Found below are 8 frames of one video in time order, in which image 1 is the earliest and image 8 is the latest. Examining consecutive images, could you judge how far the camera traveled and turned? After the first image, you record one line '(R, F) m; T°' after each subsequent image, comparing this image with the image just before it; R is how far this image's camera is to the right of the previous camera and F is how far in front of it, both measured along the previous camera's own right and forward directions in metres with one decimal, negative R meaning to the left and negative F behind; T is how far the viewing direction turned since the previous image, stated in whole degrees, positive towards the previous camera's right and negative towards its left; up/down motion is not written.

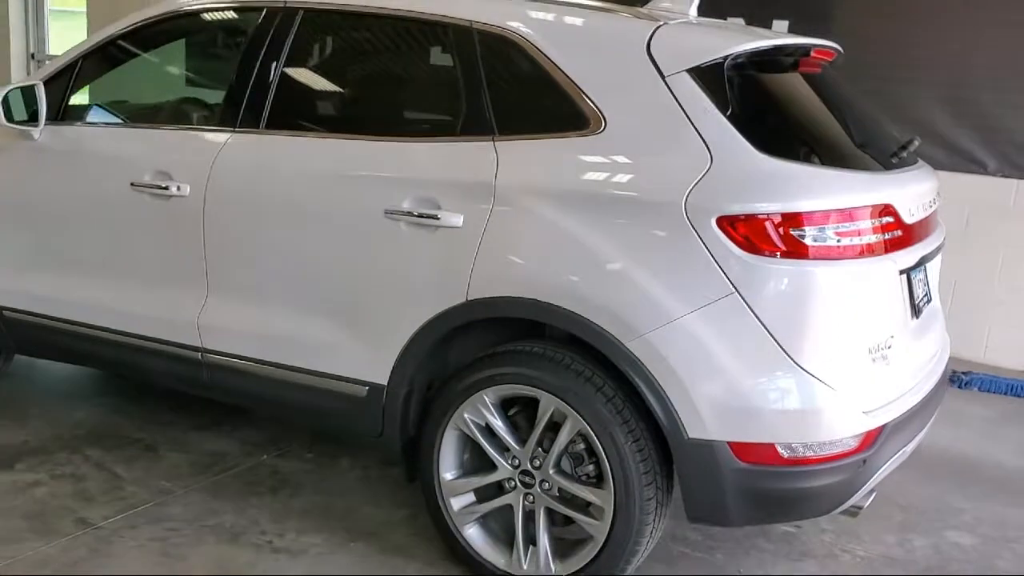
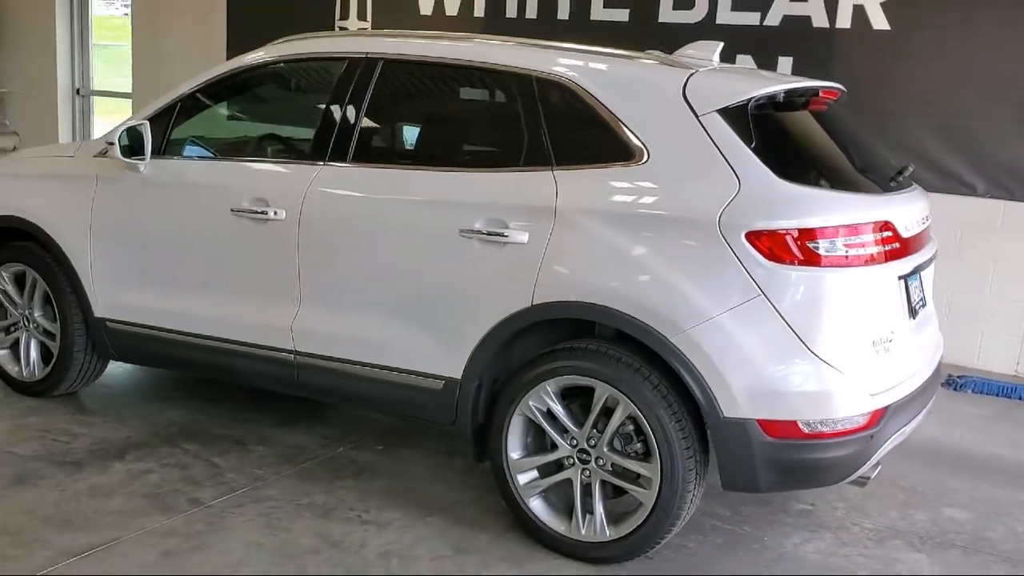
(-0.2, -0.5) m; 0°
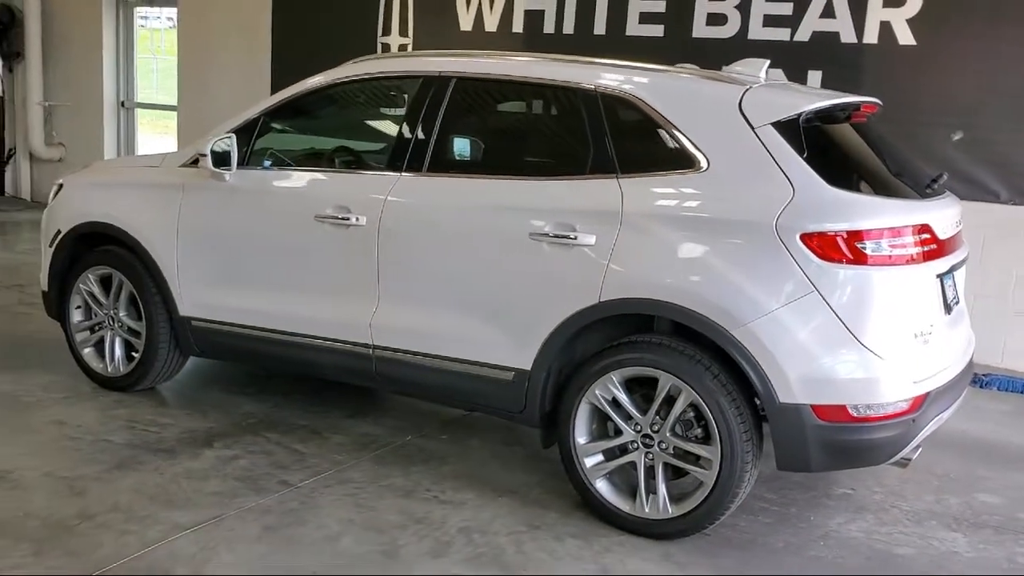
(-0.2, -0.3) m; -1°
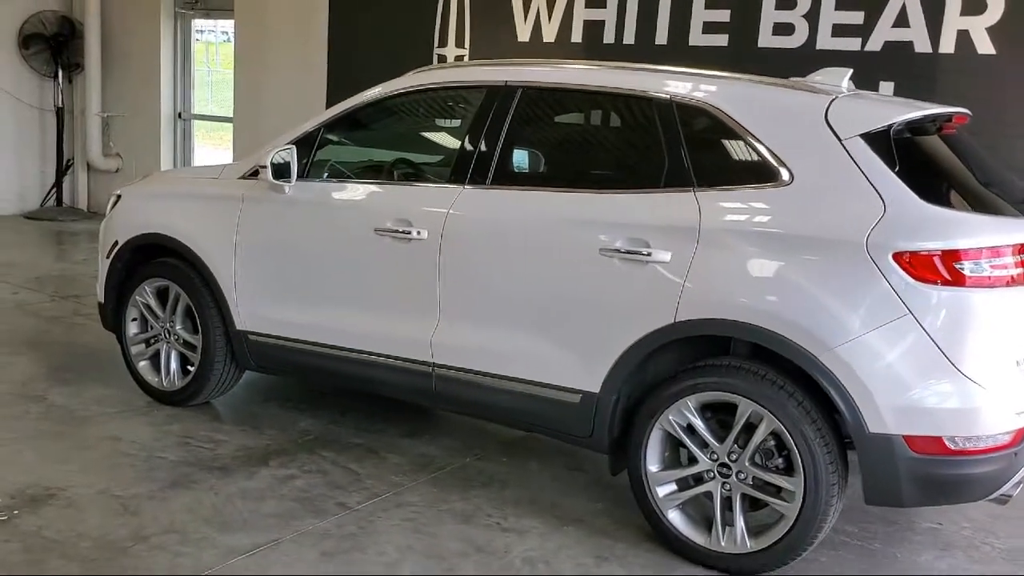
(-0.1, +0.1) m; -3°
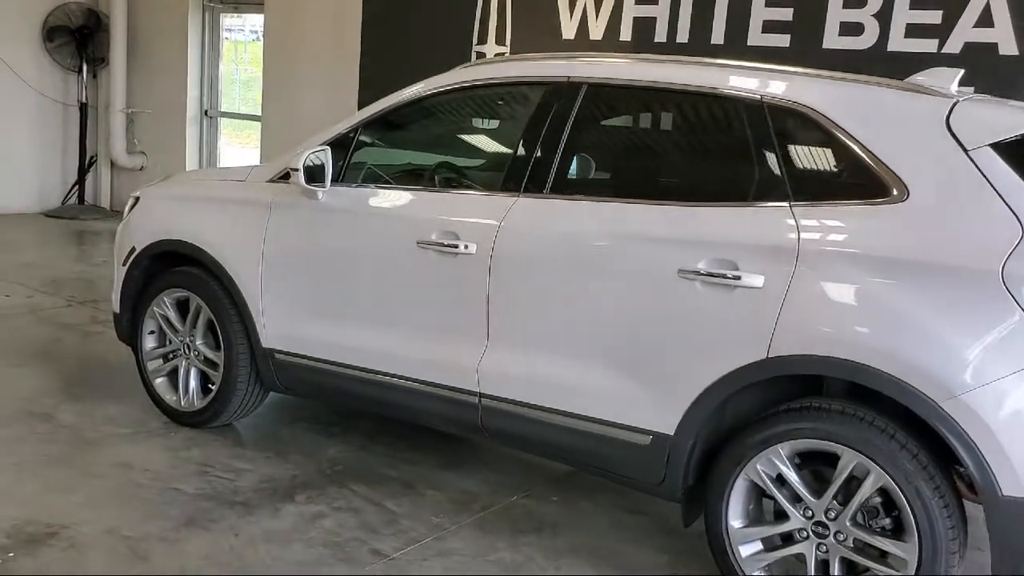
(-0.1, +0.4) m; -1°
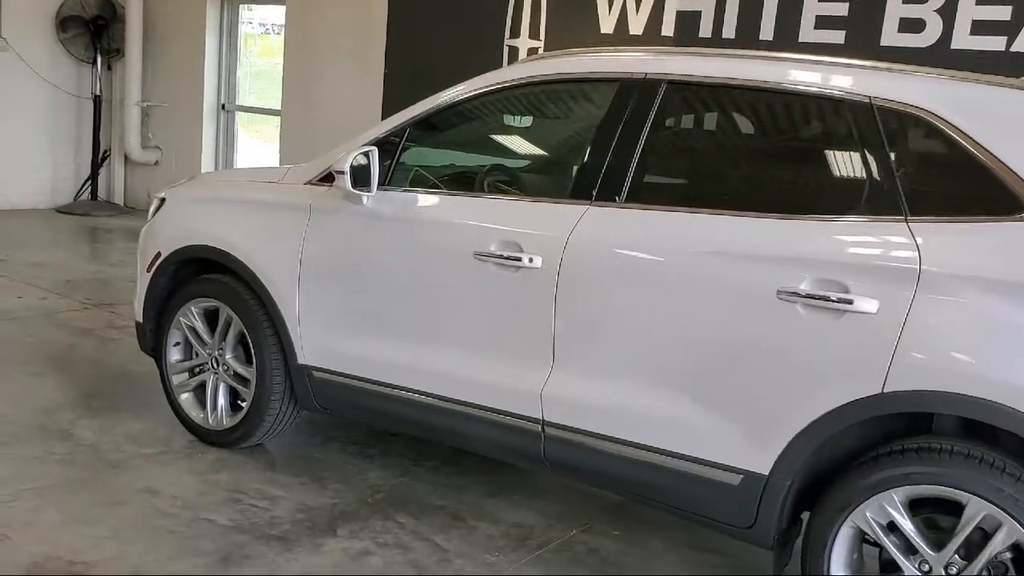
(-0.2, +0.3) m; 0°
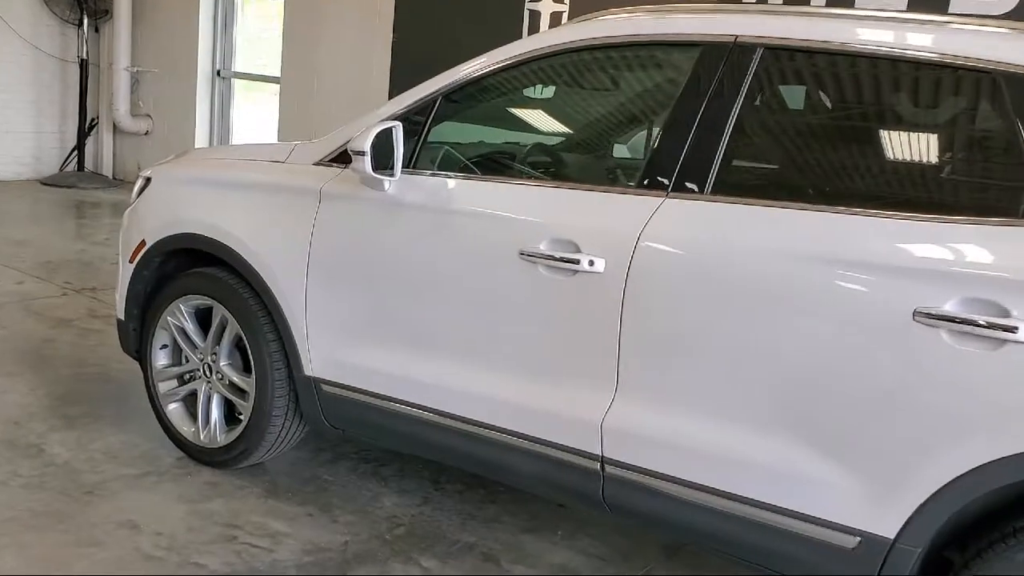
(-0.1, +0.5) m; 0°
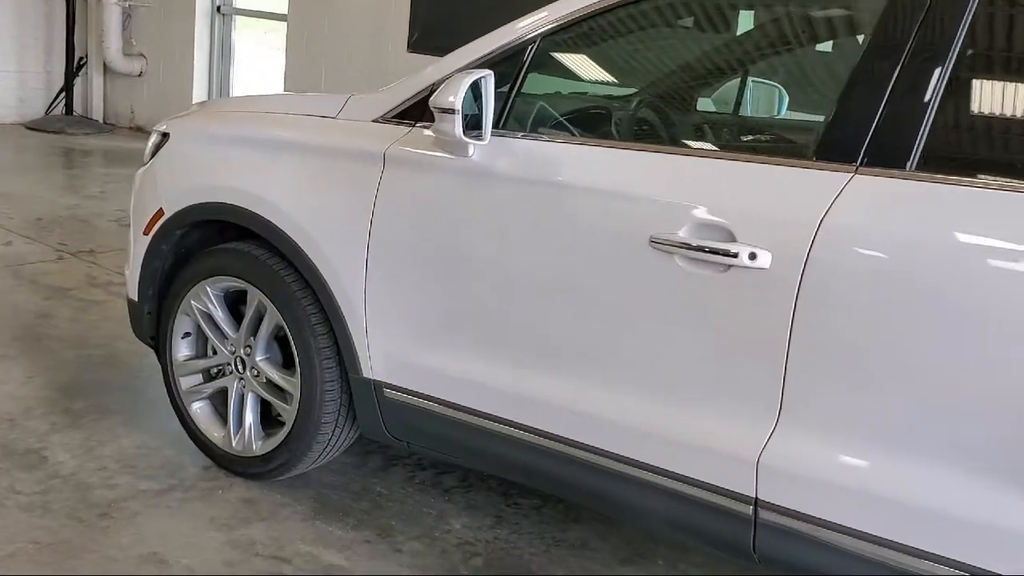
(-0.3, +0.5) m; +1°
